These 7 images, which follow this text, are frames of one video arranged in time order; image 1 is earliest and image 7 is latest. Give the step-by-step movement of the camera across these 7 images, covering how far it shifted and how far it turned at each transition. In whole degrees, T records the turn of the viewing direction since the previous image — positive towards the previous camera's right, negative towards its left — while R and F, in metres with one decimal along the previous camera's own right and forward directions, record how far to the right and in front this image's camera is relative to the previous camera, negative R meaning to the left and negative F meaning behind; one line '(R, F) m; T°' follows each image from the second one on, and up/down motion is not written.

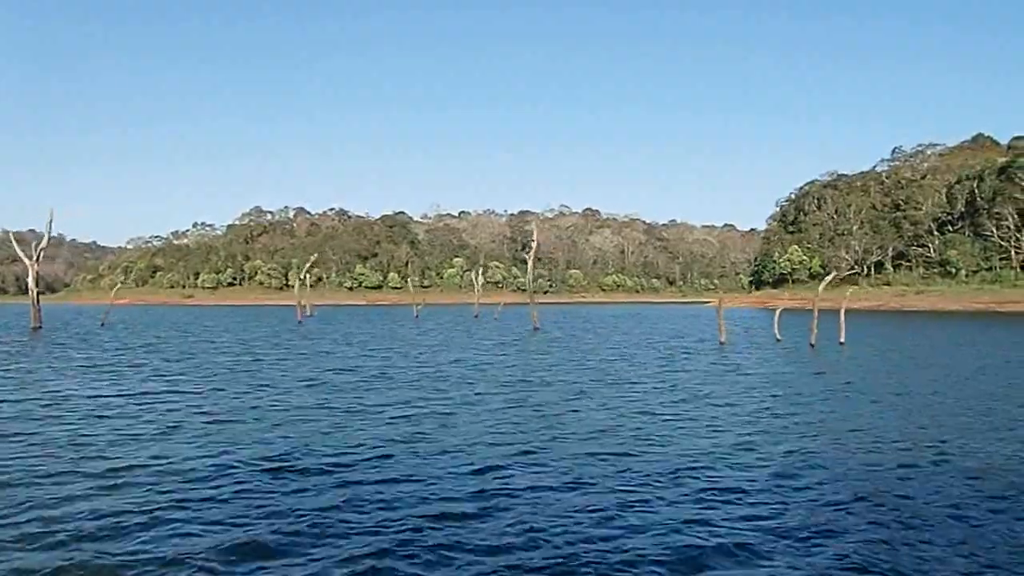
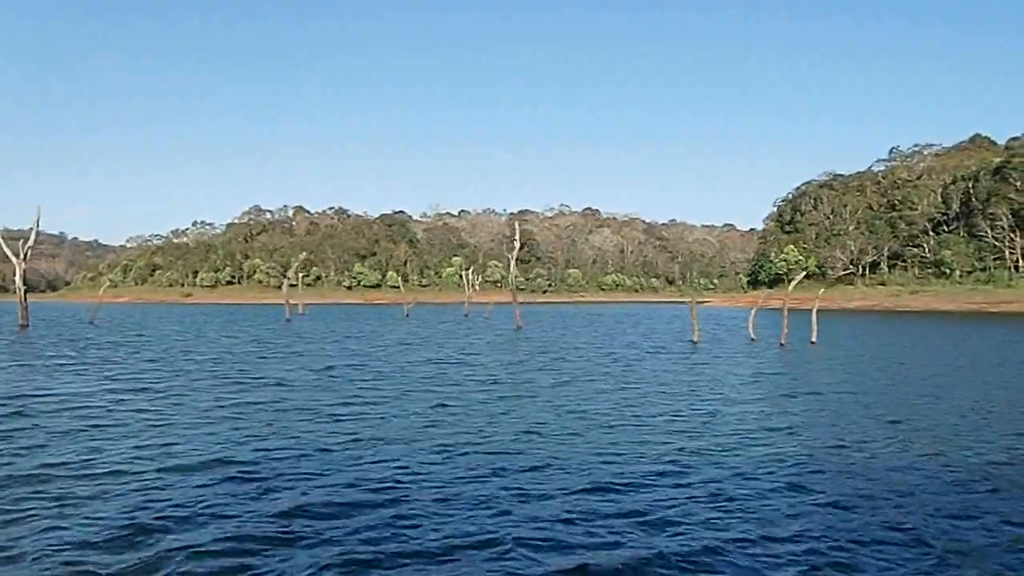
(+0.6, -0.2) m; 0°
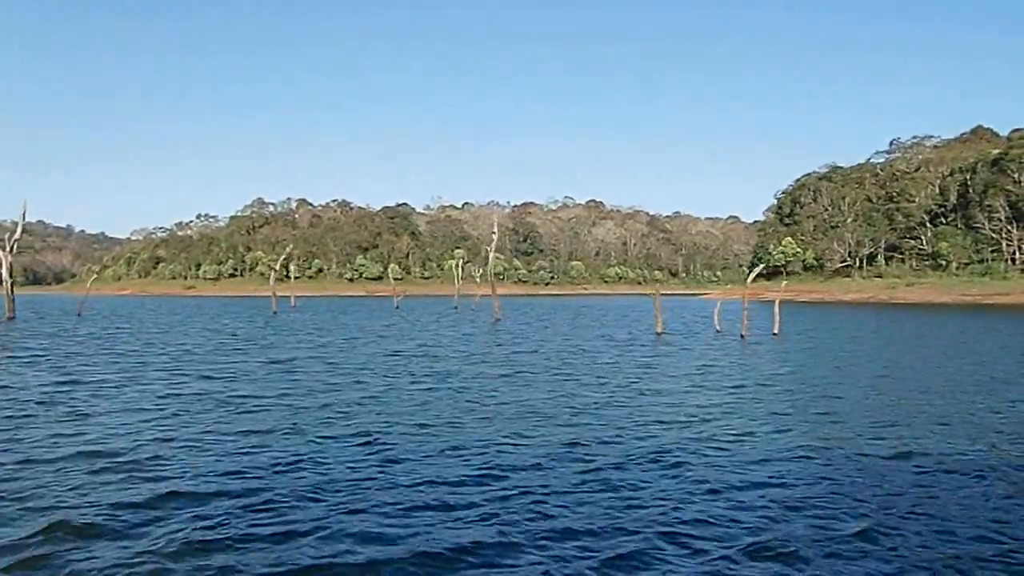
(+0.9, -0.2) m; 0°
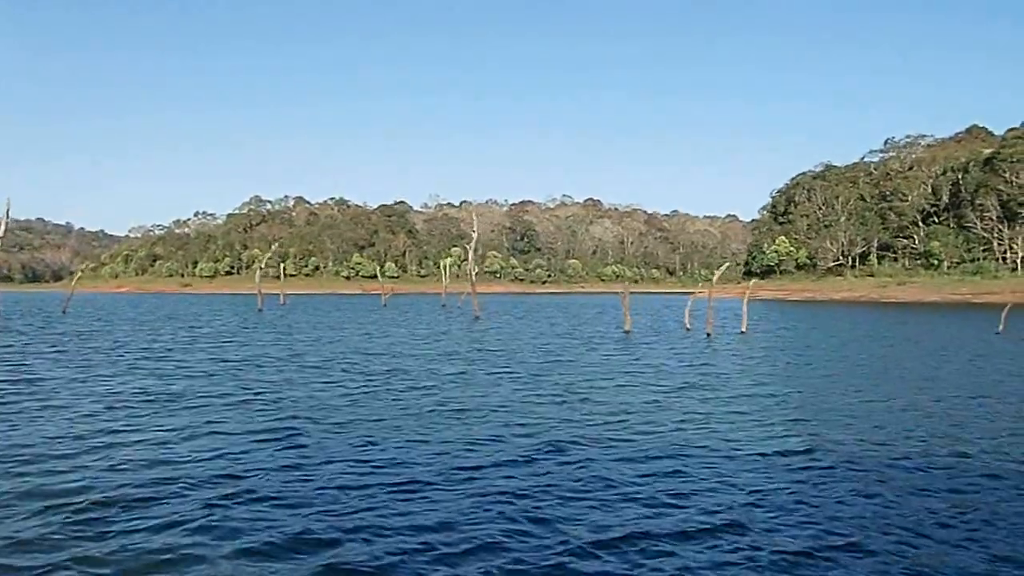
(+0.6, -0.2) m; 0°
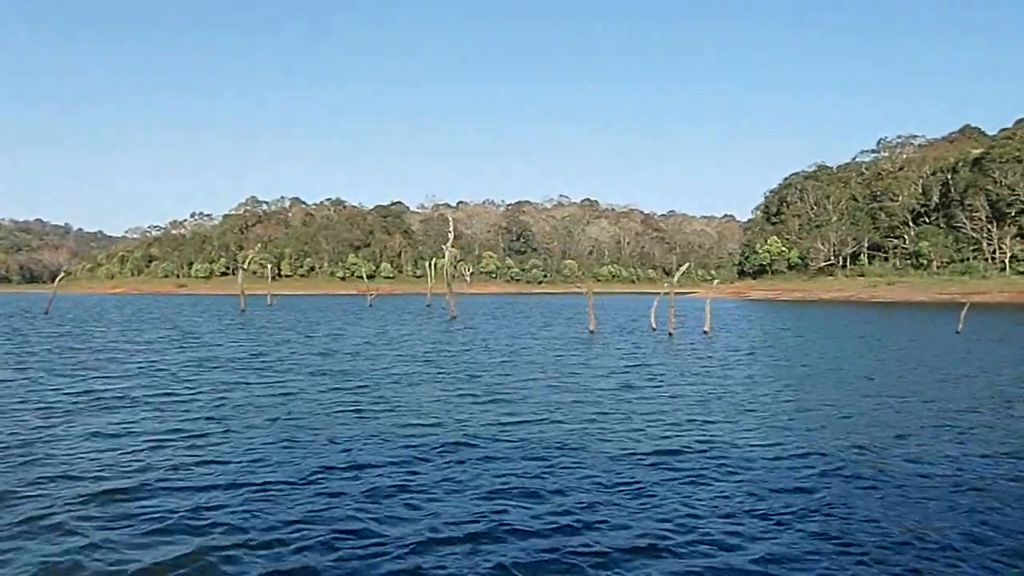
(+0.7, -0.2) m; 0°
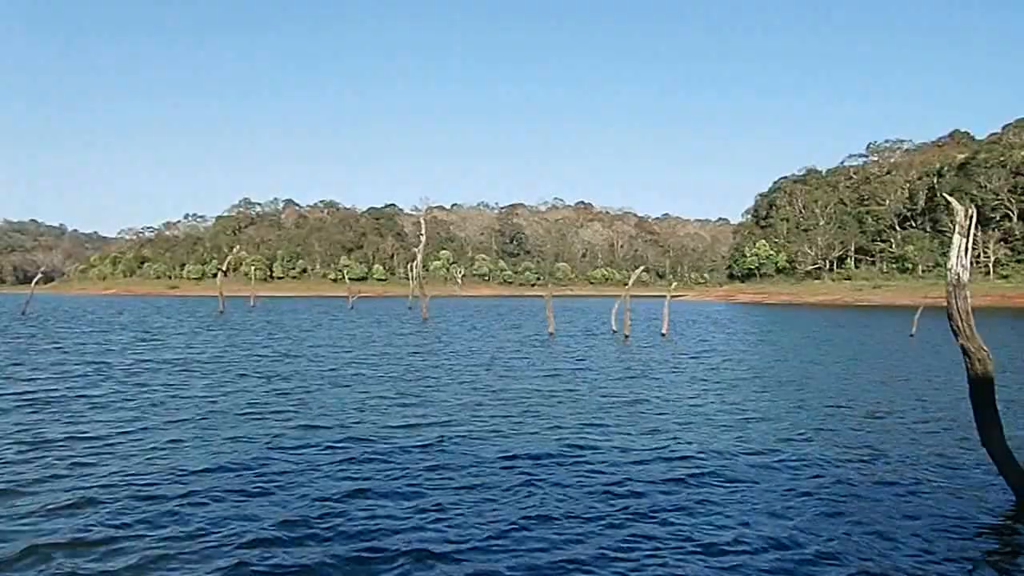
(+0.8, -0.2) m; 0°
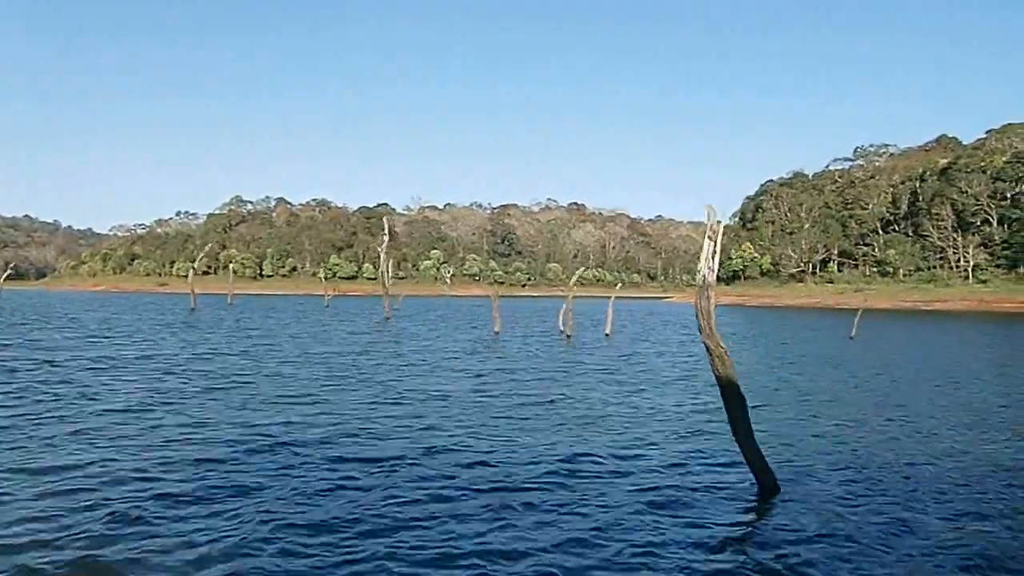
(+1.1, -0.3) m; 0°
